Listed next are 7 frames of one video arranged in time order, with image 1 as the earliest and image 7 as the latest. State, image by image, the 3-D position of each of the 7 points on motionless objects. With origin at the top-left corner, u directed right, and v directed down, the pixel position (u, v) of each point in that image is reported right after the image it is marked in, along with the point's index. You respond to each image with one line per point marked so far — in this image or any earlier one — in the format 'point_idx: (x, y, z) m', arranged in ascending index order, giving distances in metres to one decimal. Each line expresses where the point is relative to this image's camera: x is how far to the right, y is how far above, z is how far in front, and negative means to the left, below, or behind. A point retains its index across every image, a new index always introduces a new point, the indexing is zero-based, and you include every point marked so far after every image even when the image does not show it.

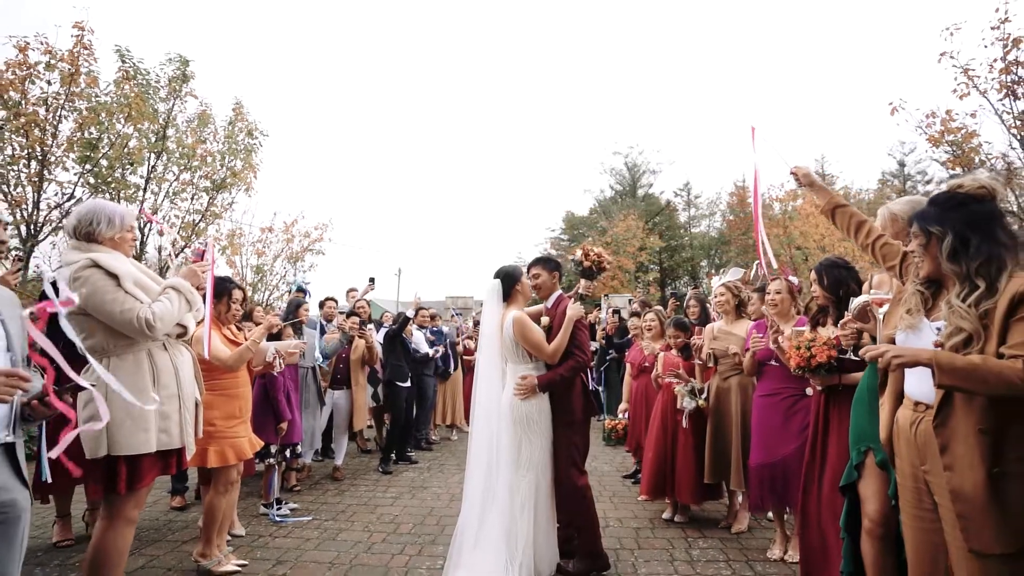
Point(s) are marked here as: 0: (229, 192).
0: (-6.6, +2.2, +13.6) m
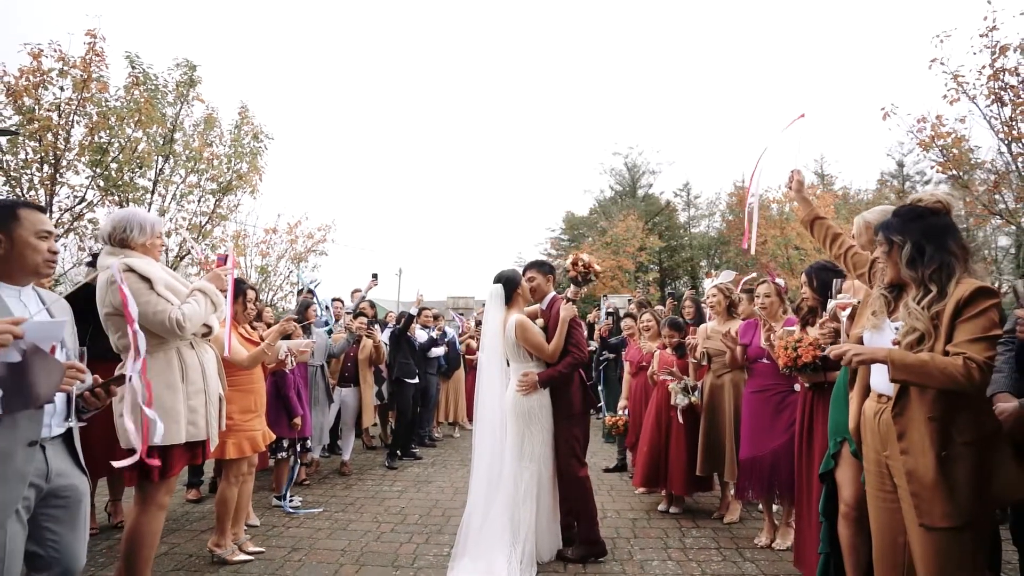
0: (-6.5, +2.2, +13.8) m
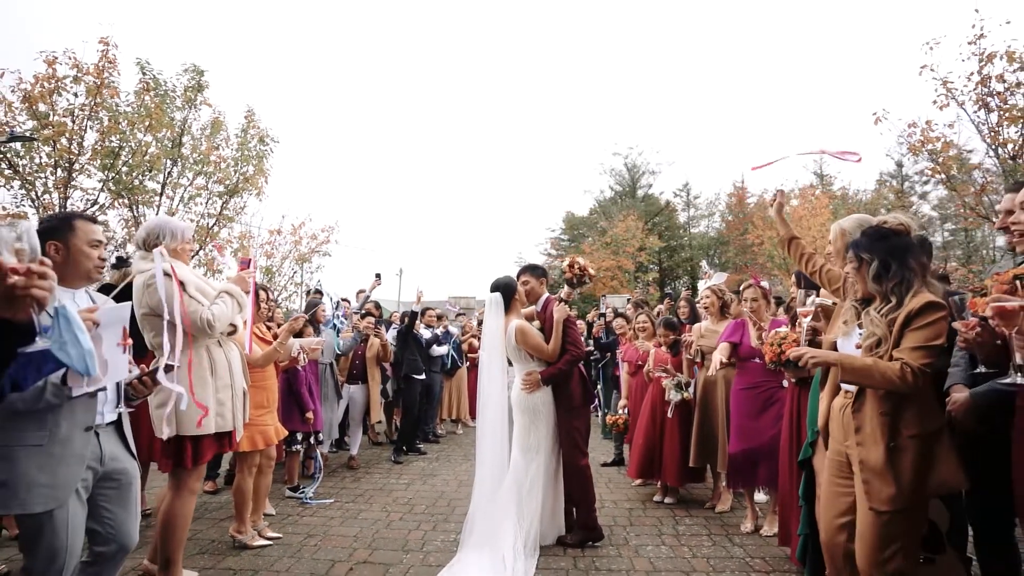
0: (-6.5, +2.2, +14.1) m
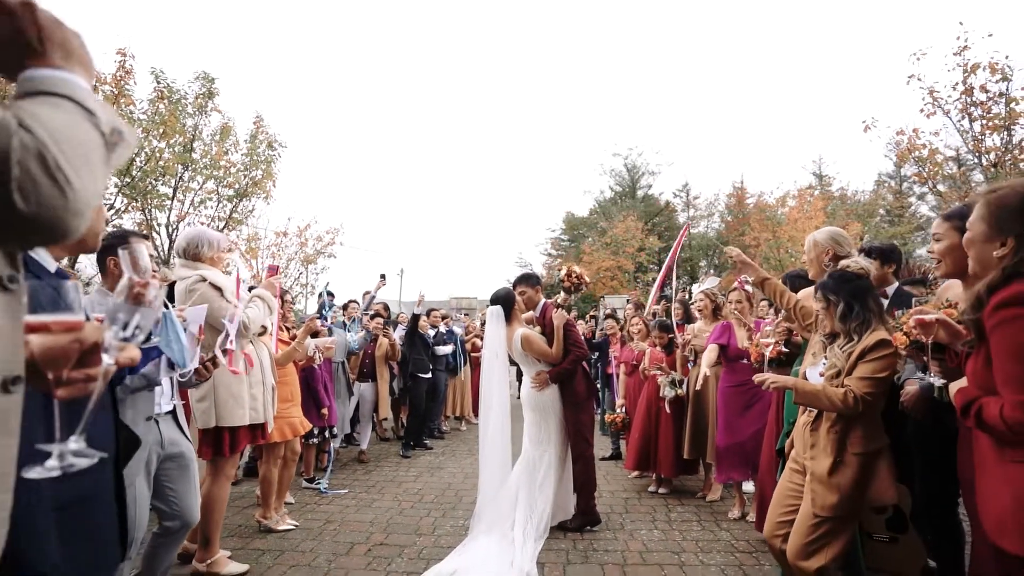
0: (-6.5, +2.2, +14.5) m
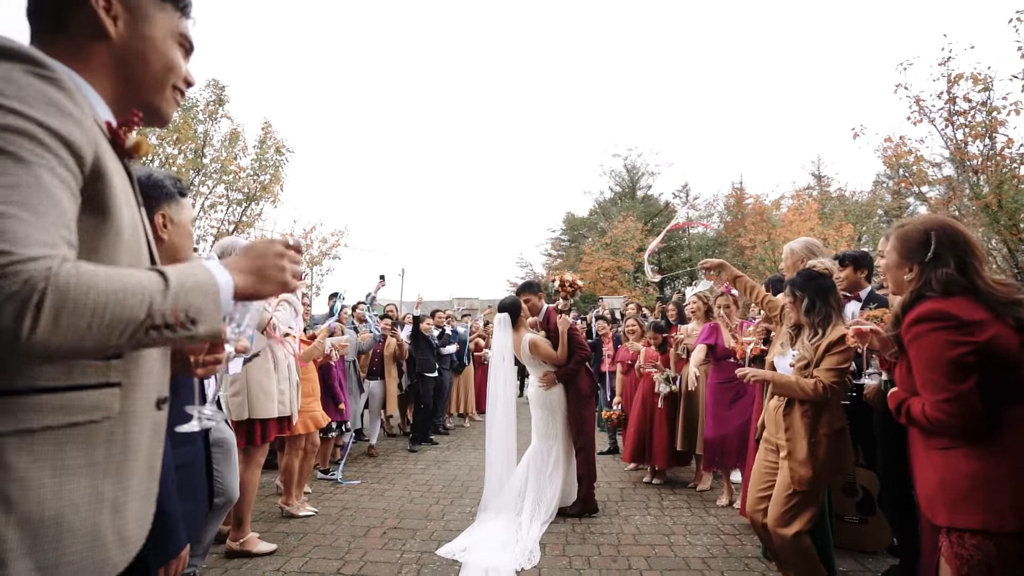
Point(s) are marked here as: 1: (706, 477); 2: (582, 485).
0: (-6.4, +2.1, +14.9) m
1: (+2.1, -2.0, +6.2) m
2: (+0.6, -1.8, +5.3) m
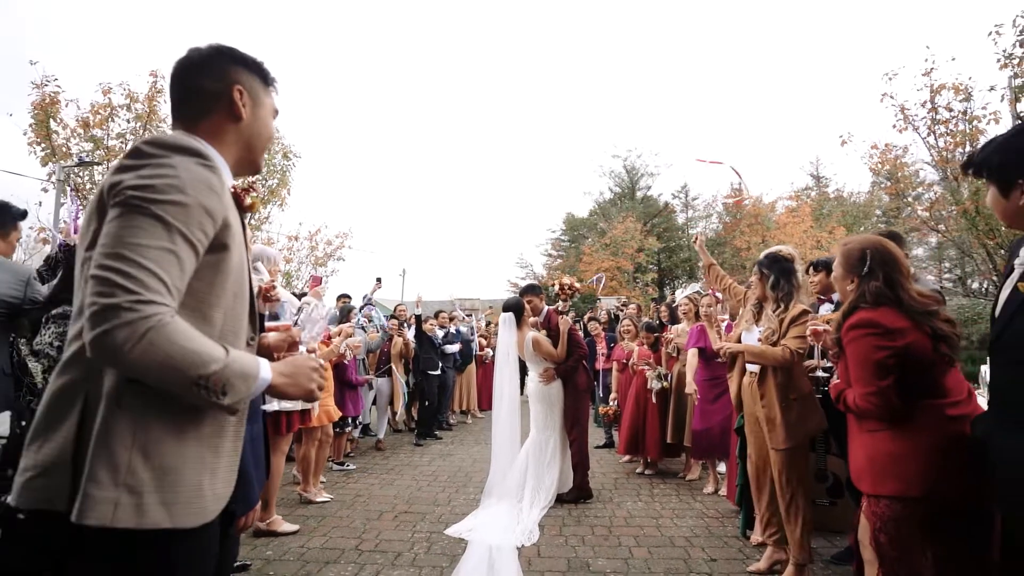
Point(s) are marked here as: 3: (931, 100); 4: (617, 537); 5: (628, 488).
0: (-6.4, +2.1, +15.3) m
1: (+2.1, -2.0, +6.7) m
2: (+0.6, -1.8, +5.7) m
3: (+7.5, +3.4, +10.6) m
4: (+0.8, -2.0, +4.7) m
5: (+1.3, -2.2, +6.3) m
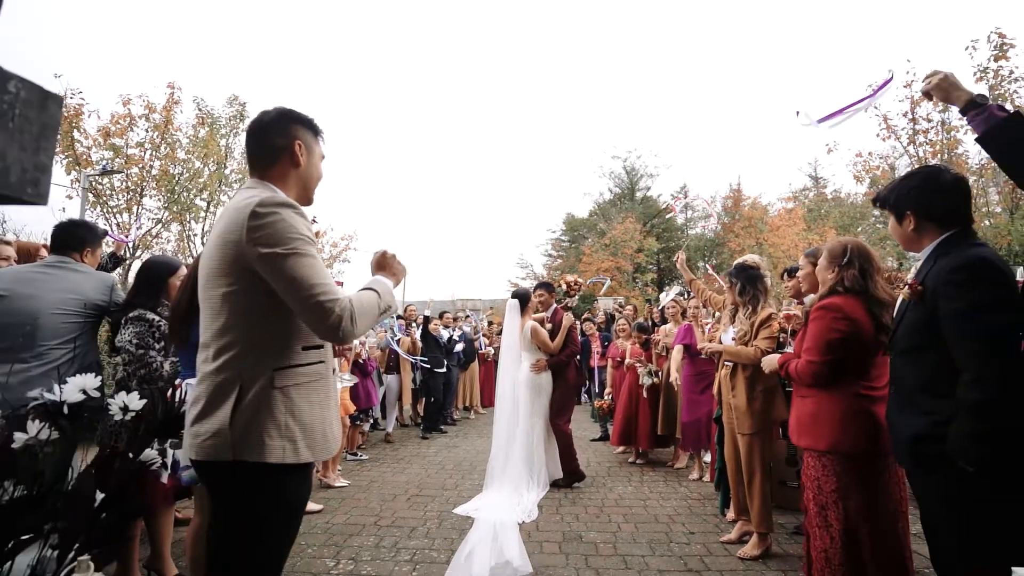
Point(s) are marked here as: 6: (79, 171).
0: (-6.4, +2.1, +15.9) m
1: (+2.1, -2.1, +7.2) m
2: (+0.6, -1.9, +6.3) m
3: (+7.6, +3.3, +11.1) m
4: (+0.9, -2.1, +5.3) m
5: (+1.3, -2.2, +6.9) m
6: (-8.3, +2.2, +11.2) m
